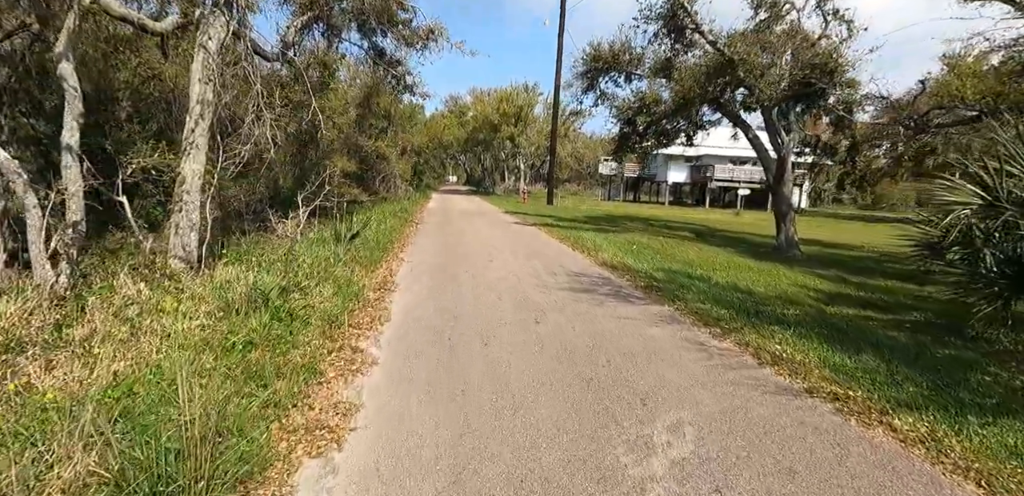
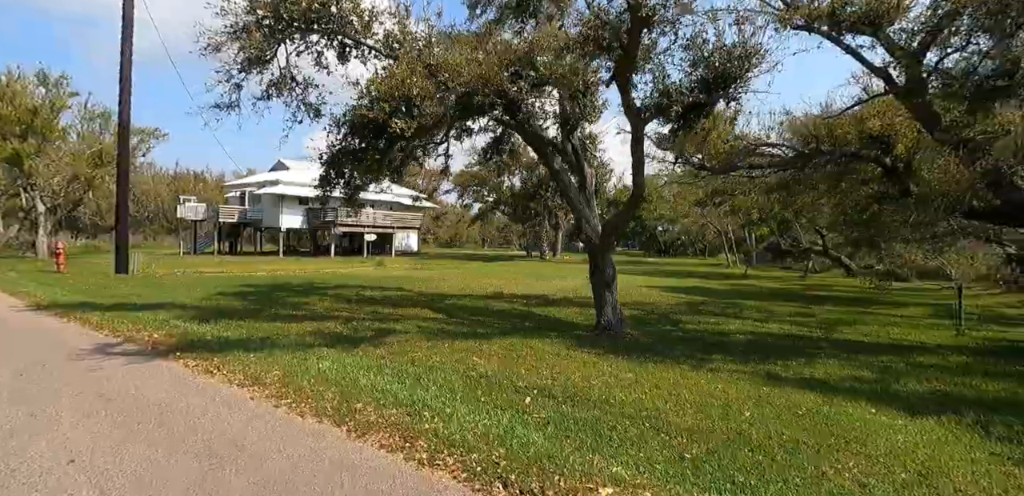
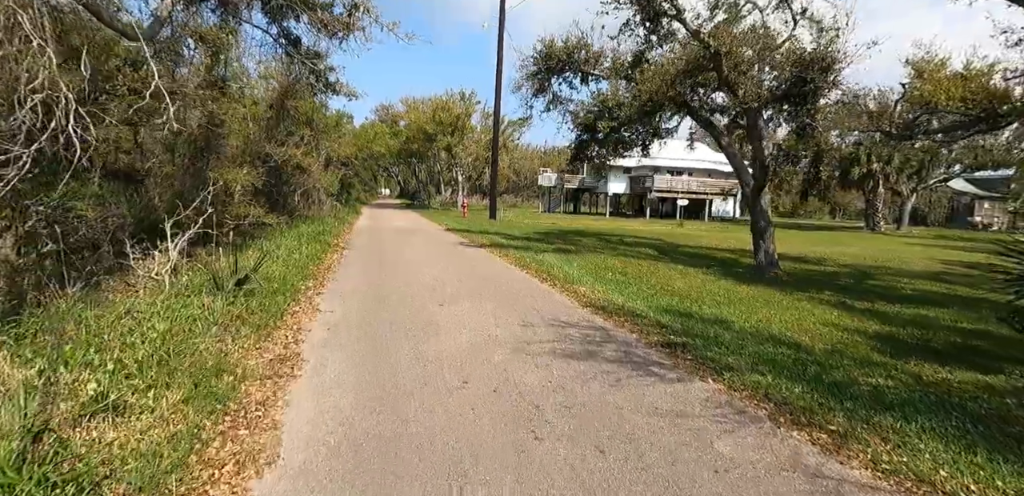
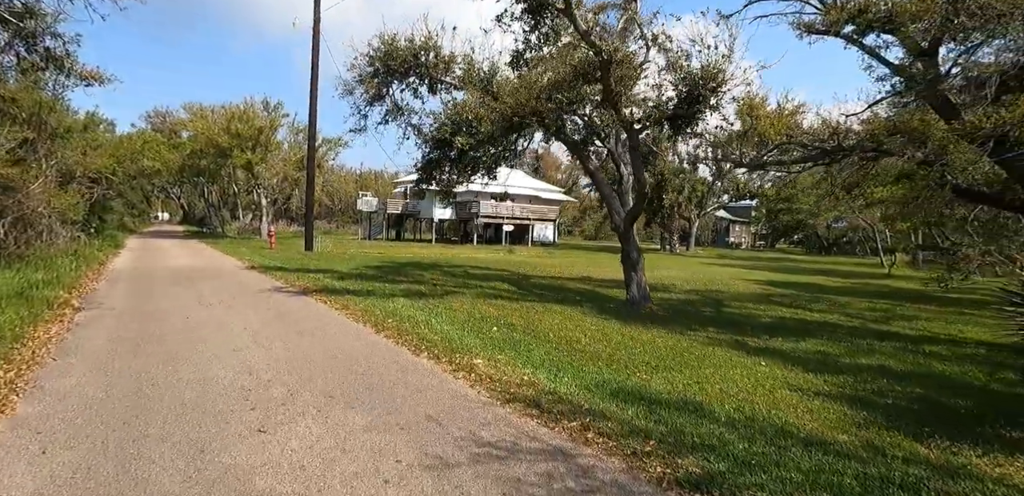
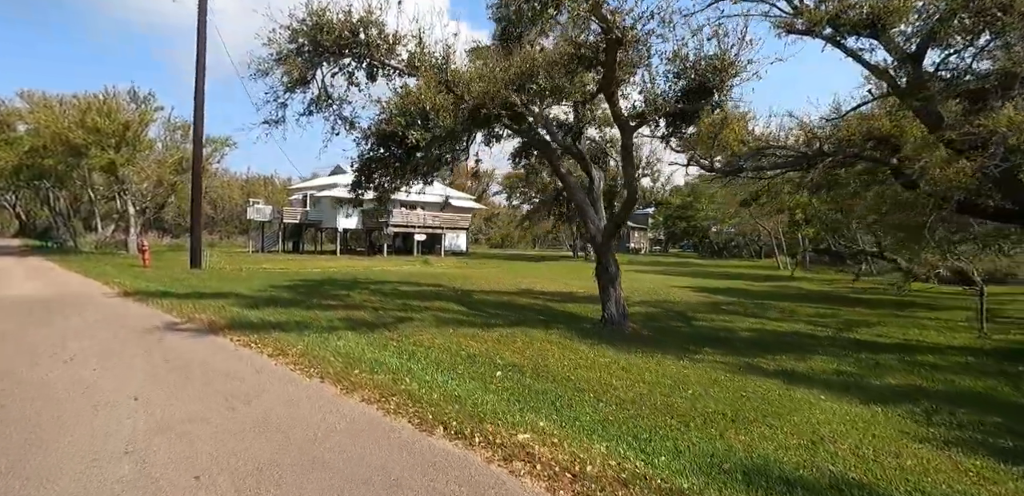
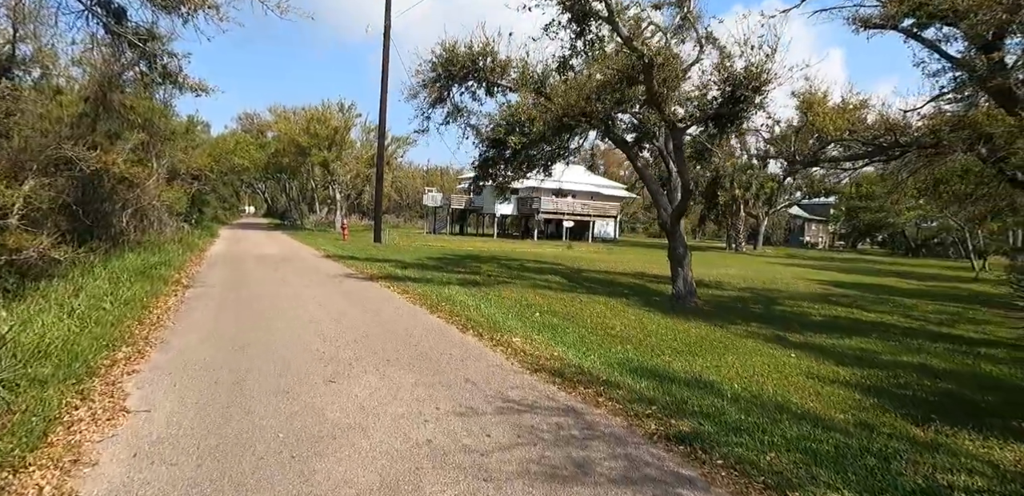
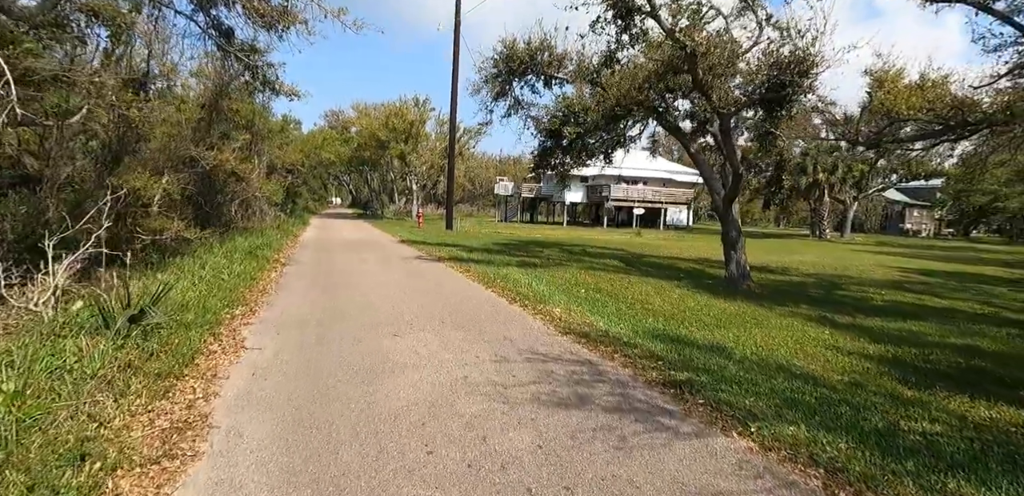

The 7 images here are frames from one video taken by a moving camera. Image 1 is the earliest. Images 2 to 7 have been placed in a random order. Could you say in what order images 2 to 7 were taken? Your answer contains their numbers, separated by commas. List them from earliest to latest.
3, 7, 6, 4, 5, 2
